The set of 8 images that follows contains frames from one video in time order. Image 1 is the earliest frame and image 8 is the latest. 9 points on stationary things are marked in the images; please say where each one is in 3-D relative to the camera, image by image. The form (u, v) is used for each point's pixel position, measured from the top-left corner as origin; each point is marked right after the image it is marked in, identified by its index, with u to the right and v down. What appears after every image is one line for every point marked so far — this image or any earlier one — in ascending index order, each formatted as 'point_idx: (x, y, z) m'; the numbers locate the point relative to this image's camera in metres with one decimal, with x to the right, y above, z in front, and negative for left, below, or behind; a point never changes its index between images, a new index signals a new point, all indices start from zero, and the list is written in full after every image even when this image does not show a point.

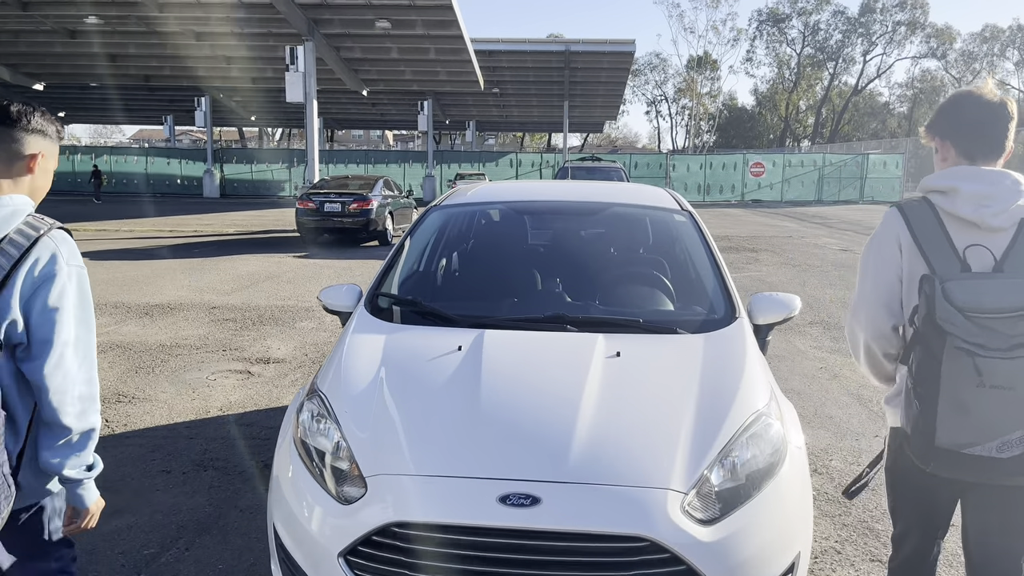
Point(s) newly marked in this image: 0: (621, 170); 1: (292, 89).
0: (+2.3, +2.5, +15.6) m
1: (-5.1, +4.6, +17.3) m
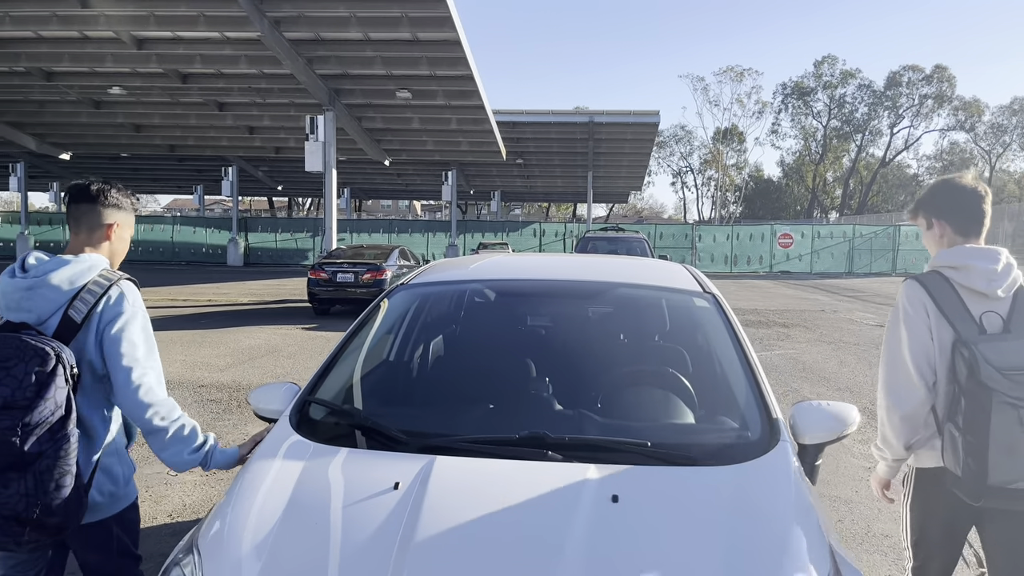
0: (+2.6, +0.9, +15.0) m
1: (-4.6, +3.0, +17.2) m
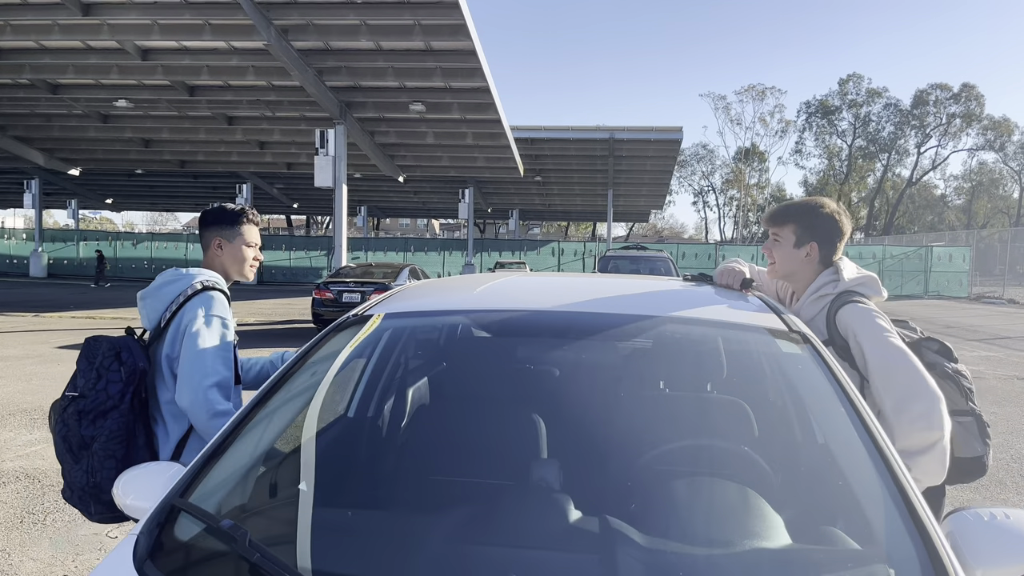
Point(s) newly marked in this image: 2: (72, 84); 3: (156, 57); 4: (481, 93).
0: (+2.9, +0.5, +14.1) m
1: (-4.2, +2.6, +16.5) m
2: (-10.0, +4.6, +17.0) m
3: (-7.2, +4.7, +15.2) m
4: (-0.7, +4.4, +16.9) m
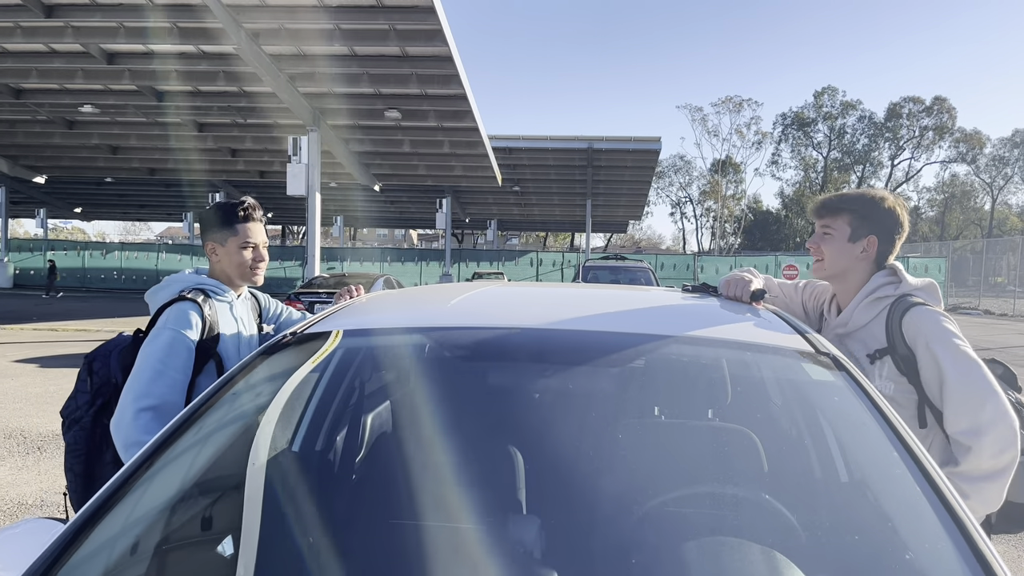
0: (+2.5, +0.3, +13.8) m
1: (-4.7, +2.3, +16.1) m
2: (-10.5, +4.4, +16.4) m
3: (-7.6, +4.5, +14.7) m
4: (-1.2, +4.2, +16.6) m
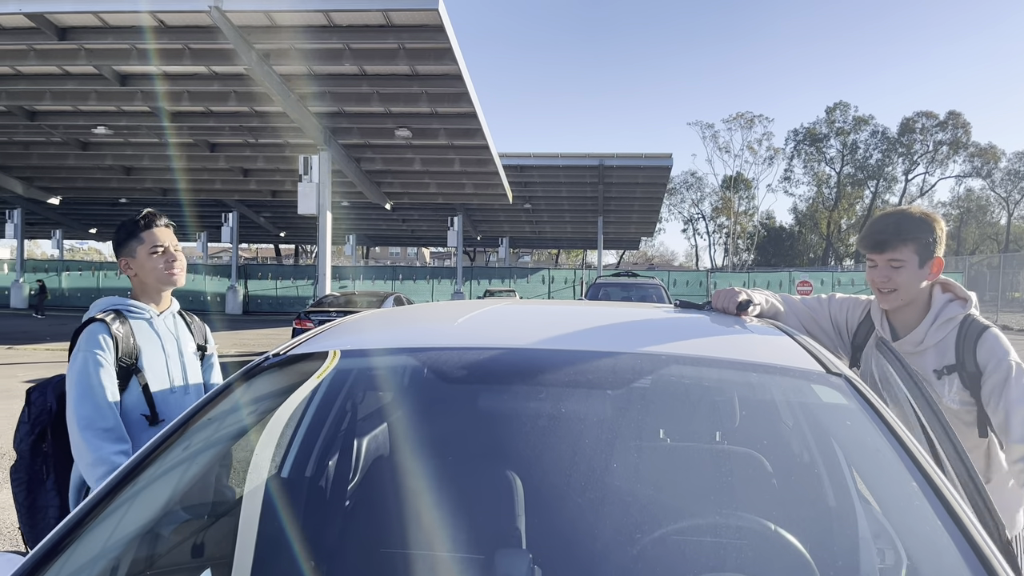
0: (+2.7, 0.0, +13.7) m
1: (-4.5, +1.9, +16.1) m
2: (-10.3, +4.0, +16.6) m
3: (-7.5, +4.1, +14.8) m
4: (-1.0, +3.8, +16.6) m
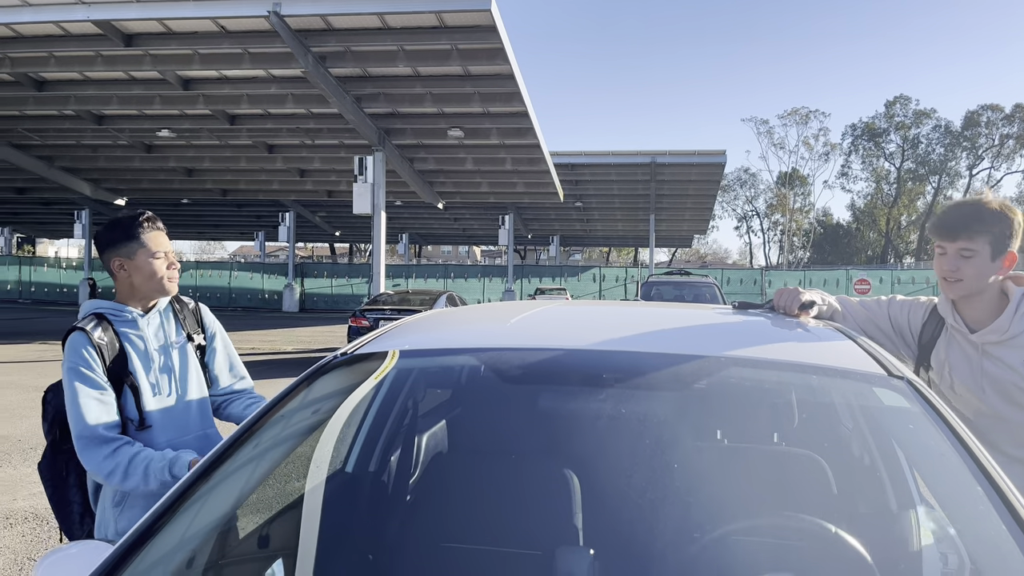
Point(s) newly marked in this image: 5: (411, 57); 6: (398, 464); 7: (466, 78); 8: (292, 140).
0: (+3.6, 0.0, +13.5) m
1: (-3.4, +2.0, +16.4) m
2: (-9.1, +4.0, +17.3) m
3: (-6.4, +4.1, +15.3) m
4: (+0.2, +3.8, +16.7) m
5: (-1.9, +4.3, +13.9) m
6: (-0.3, -0.5, +2.2) m
7: (-0.9, +4.2, +14.8) m
8: (-5.4, +3.6, +18.5) m
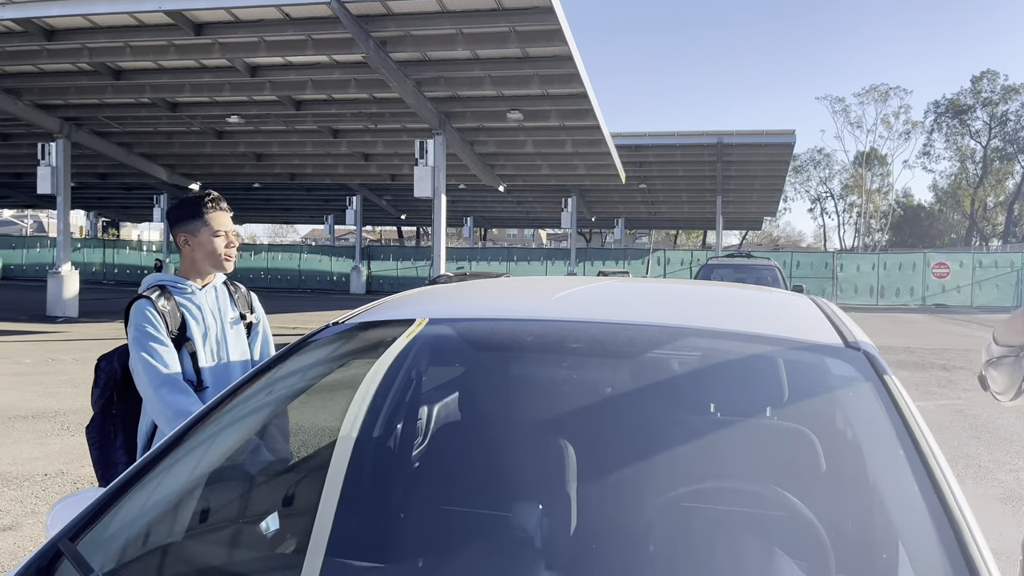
0: (+4.6, +0.3, +13.2) m
1: (-2.1, +2.4, +16.7) m
2: (-7.7, +4.5, +18.0) m
3: (-5.2, +4.5, +15.8) m
4: (+1.5, +4.2, +16.6) m
5: (-0.8, +4.6, +14.0) m
6: (-0.3, -0.4, +2.3) m
7: (+0.2, +4.5, +14.8) m
8: (-3.9, +4.1, +18.8) m
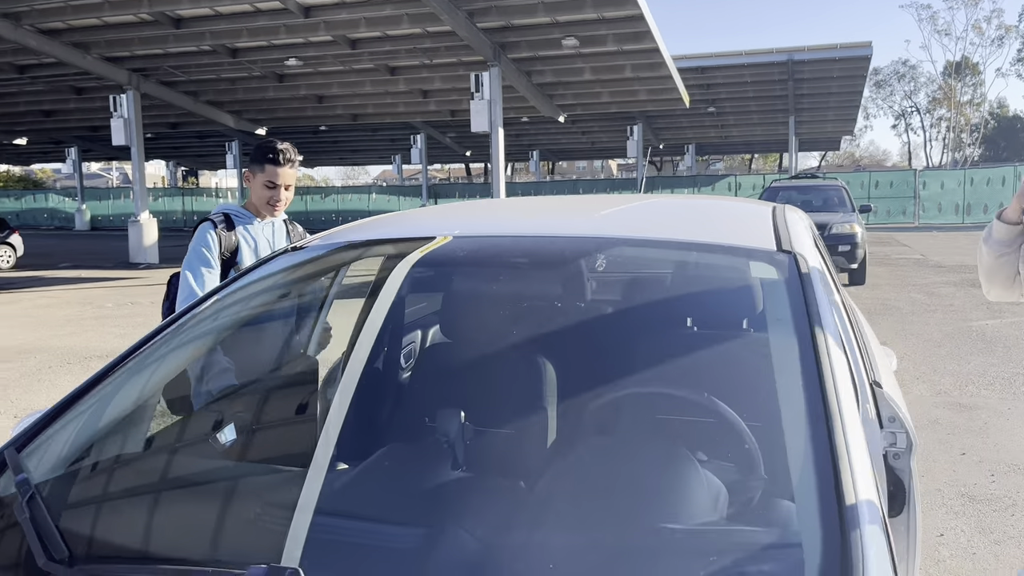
0: (+5.6, +1.7, +12.7) m
1: (-0.8, +3.8, +16.6) m
2: (-6.4, +5.9, +18.3) m
3: (-4.1, +5.8, +15.8) m
4: (+2.6, +5.7, +16.0) m
5: (+0.1, +5.9, +13.6) m
6: (-0.4, -0.2, +2.4) m
7: (+1.2, +5.8, +14.3) m
8: (-2.5, +5.7, +18.8) m
